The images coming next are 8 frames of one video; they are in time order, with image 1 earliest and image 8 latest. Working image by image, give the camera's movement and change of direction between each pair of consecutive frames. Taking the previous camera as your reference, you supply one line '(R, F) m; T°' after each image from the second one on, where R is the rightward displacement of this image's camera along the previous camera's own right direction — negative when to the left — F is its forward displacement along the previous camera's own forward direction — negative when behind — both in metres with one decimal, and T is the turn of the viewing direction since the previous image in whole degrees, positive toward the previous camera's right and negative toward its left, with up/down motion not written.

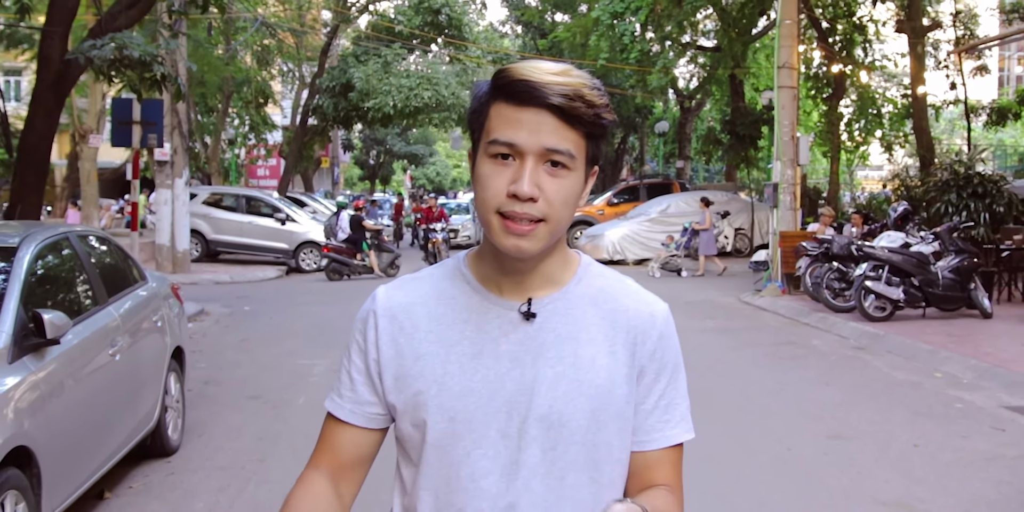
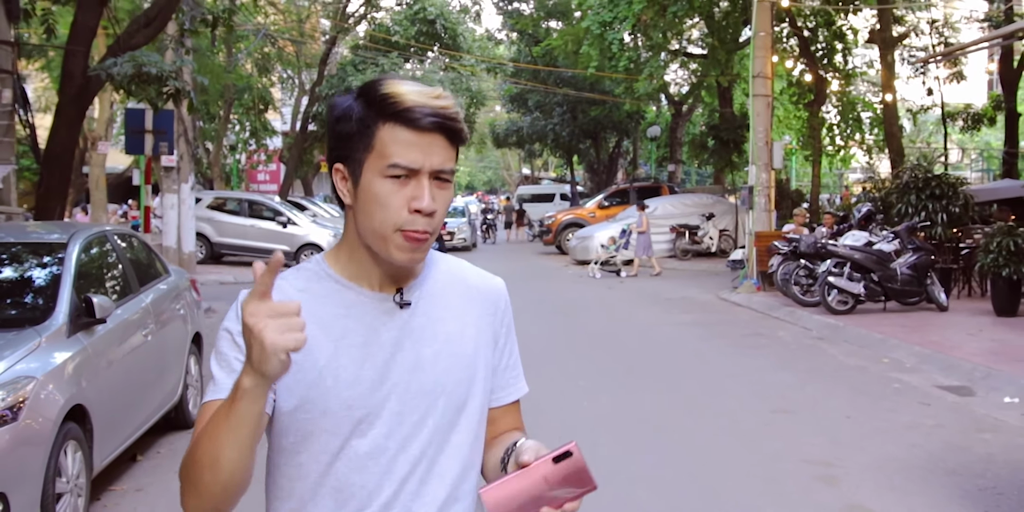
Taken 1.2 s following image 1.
(+0.1, -0.8) m; 0°
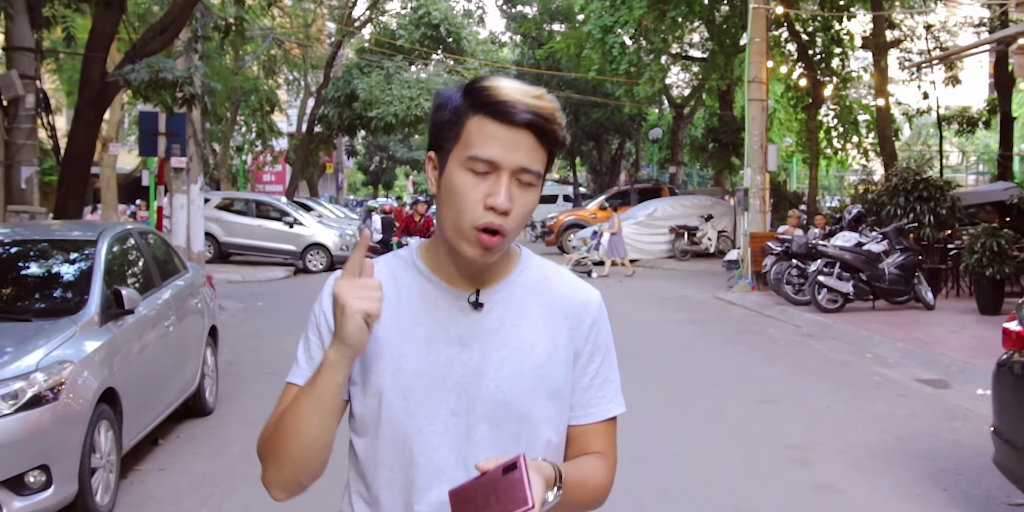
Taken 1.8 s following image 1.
(0.0, -0.4) m; 0°
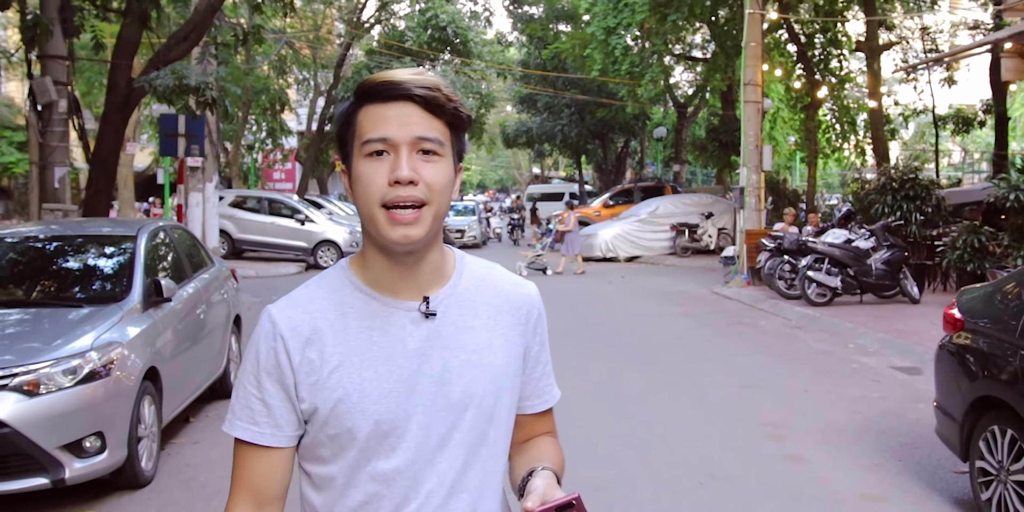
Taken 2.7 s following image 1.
(+0.1, -0.6) m; 0°
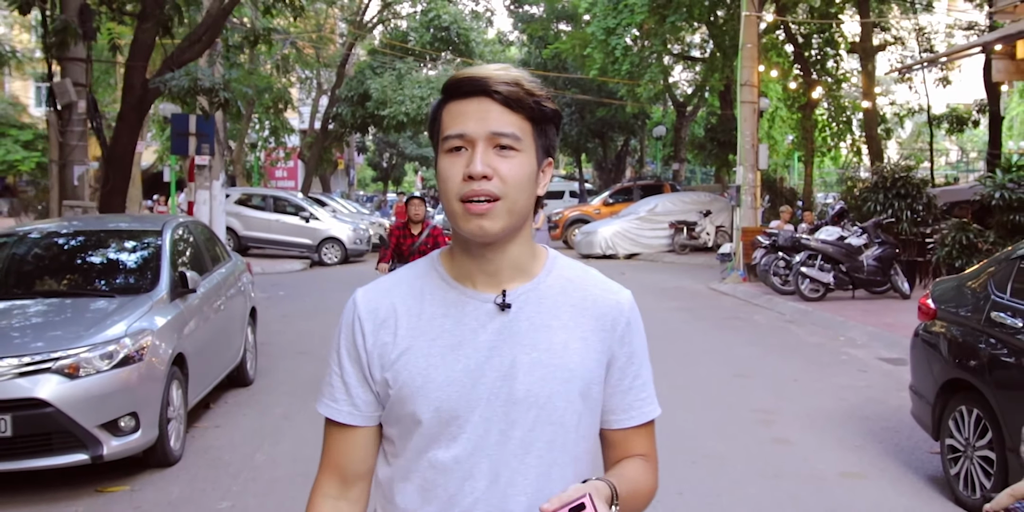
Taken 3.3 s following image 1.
(0.0, -0.4) m; 0°
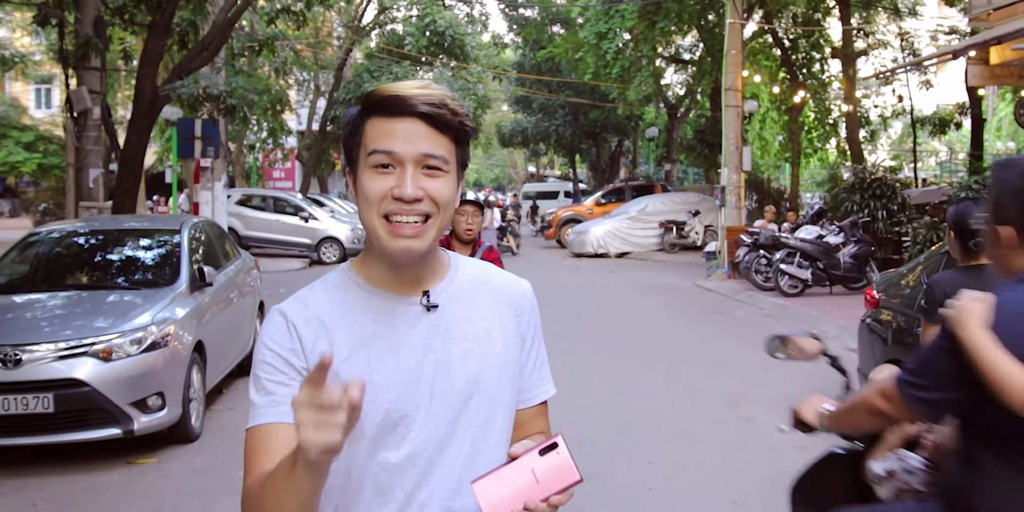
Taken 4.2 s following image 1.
(+0.1, -0.6) m; 0°
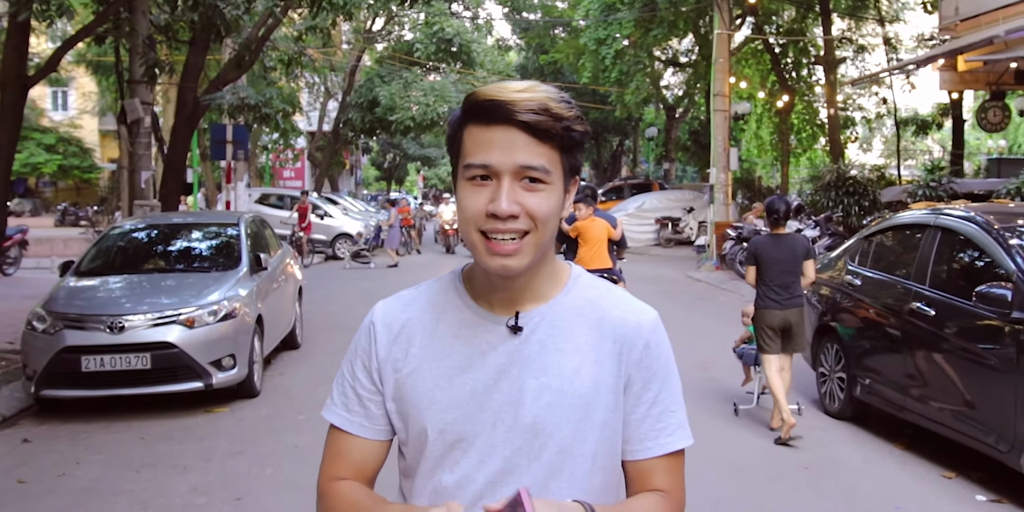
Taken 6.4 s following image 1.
(0.0, -1.3) m; 0°
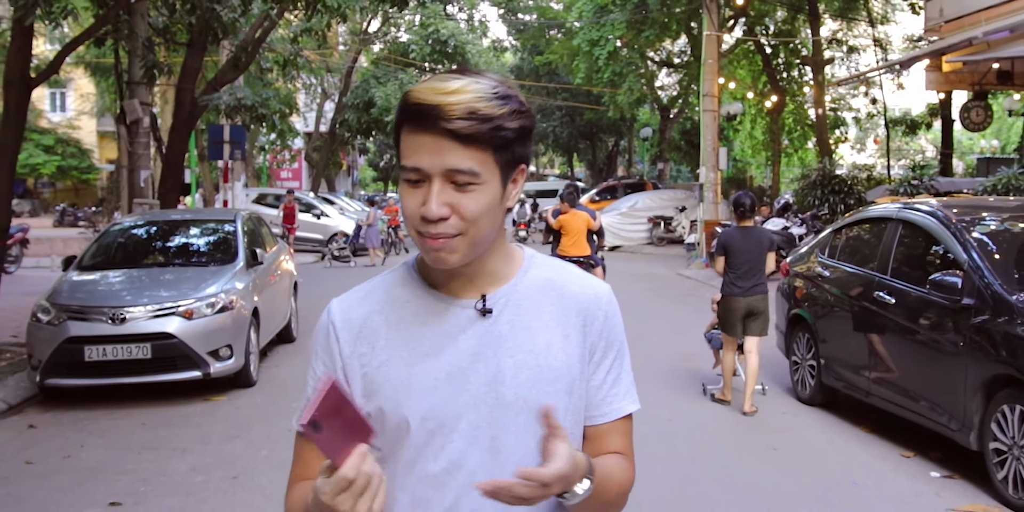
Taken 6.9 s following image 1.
(+0.1, -0.3) m; 0°
